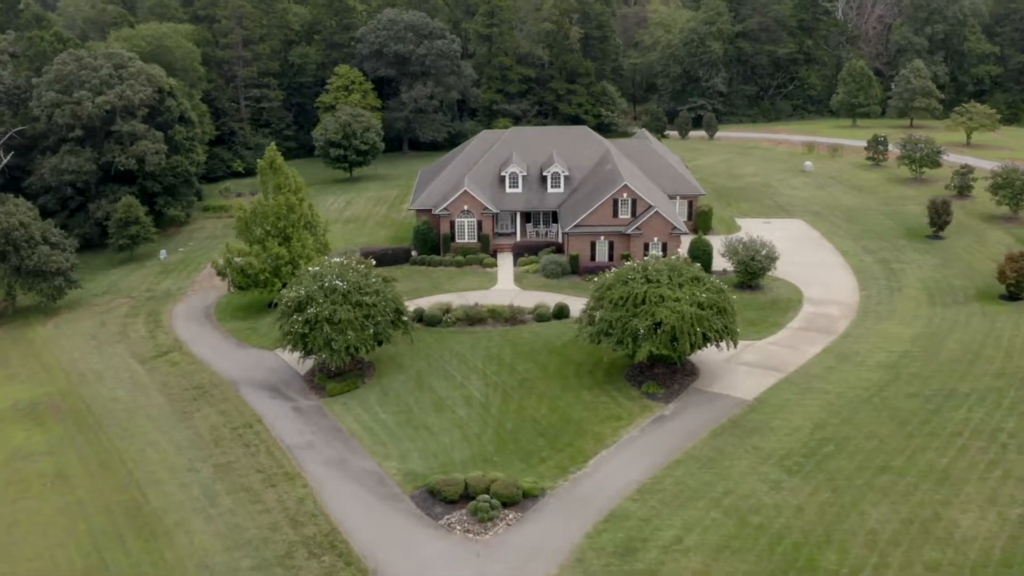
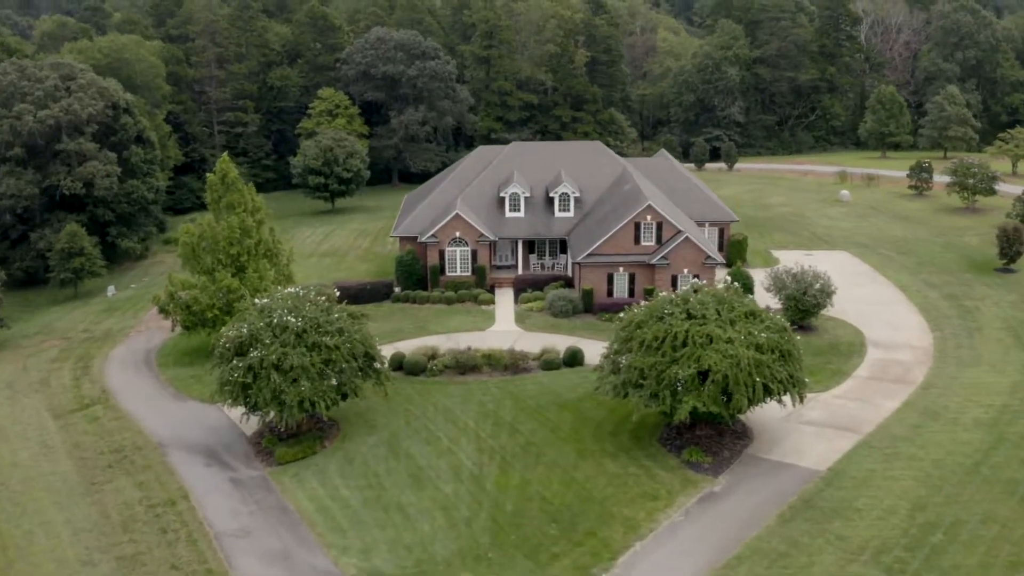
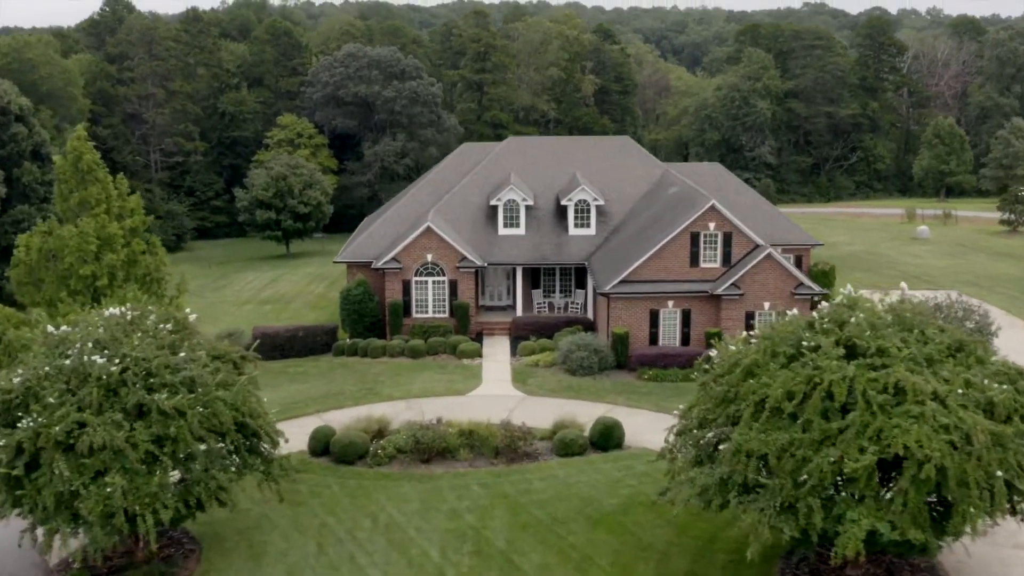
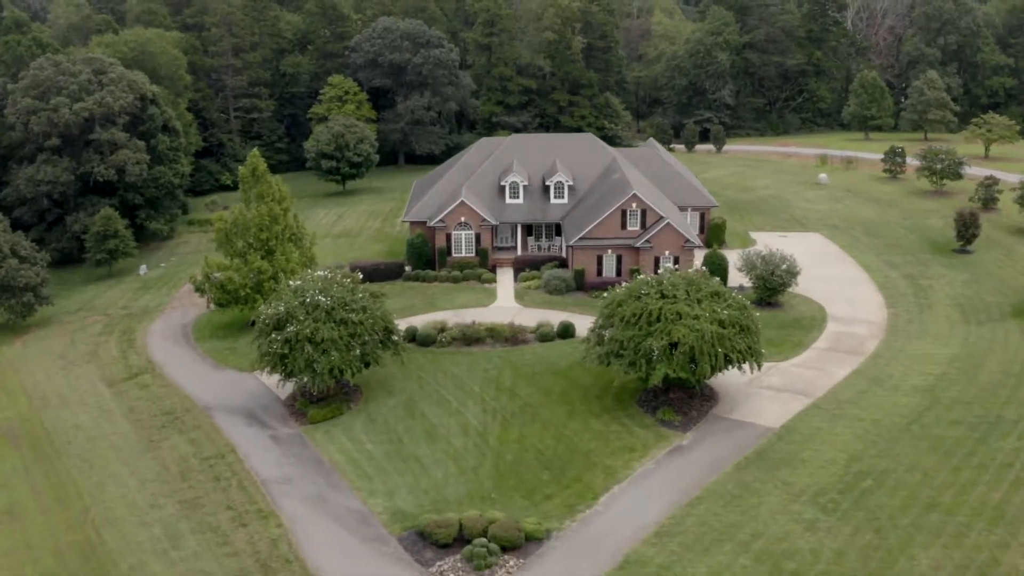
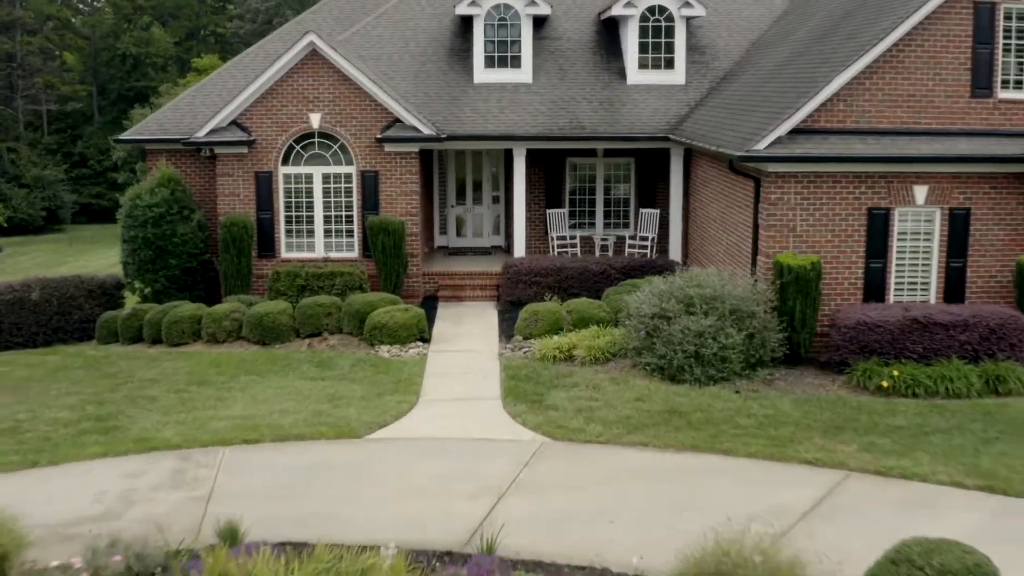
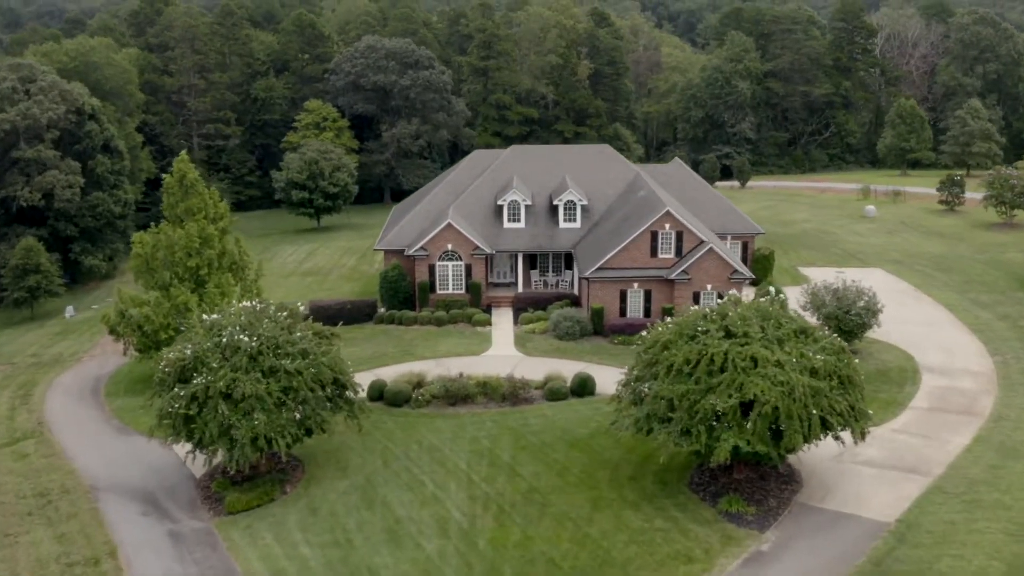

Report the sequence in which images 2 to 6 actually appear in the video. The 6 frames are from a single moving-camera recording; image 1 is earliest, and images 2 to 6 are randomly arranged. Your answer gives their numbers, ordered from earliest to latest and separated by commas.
4, 2, 6, 3, 5
